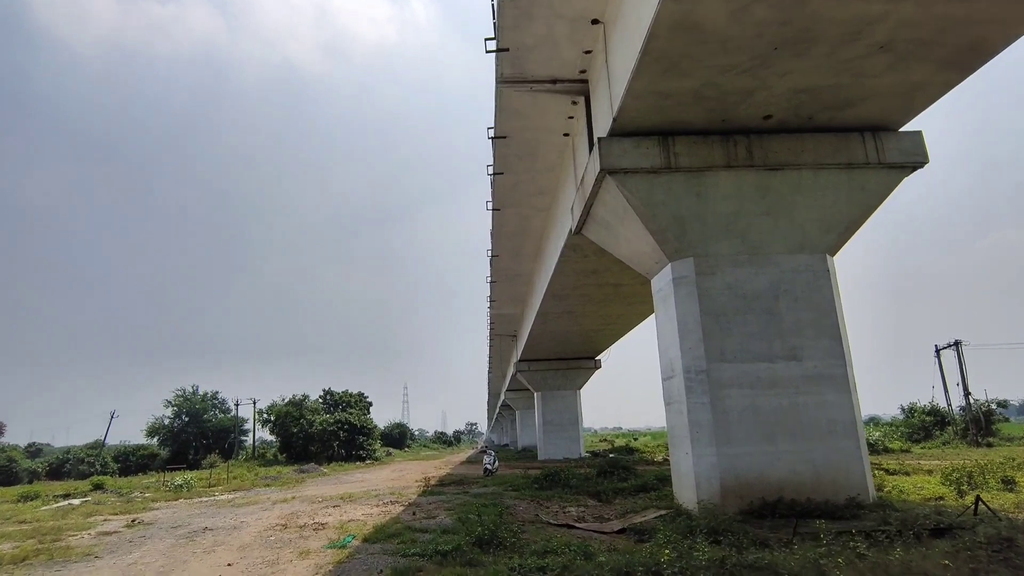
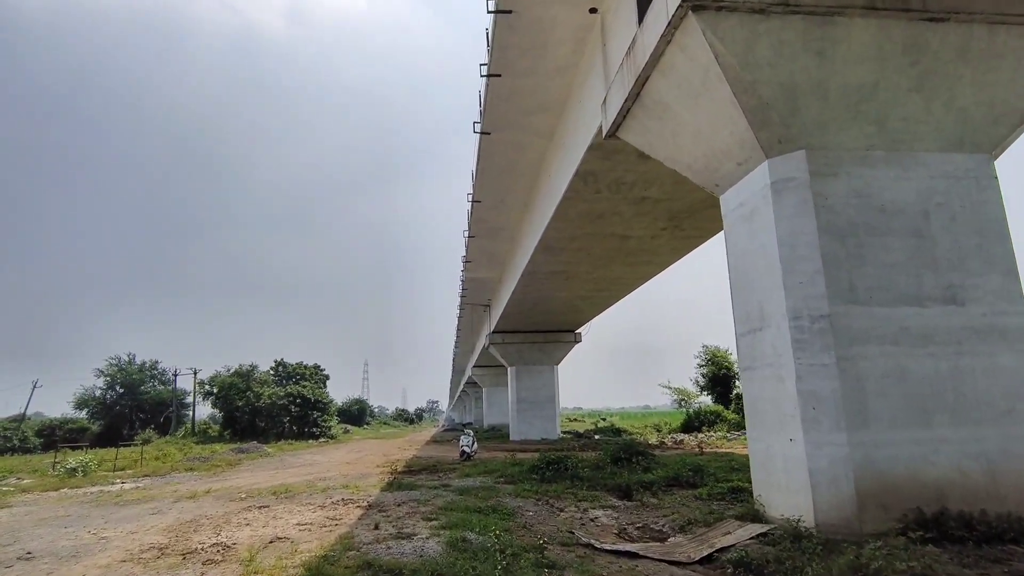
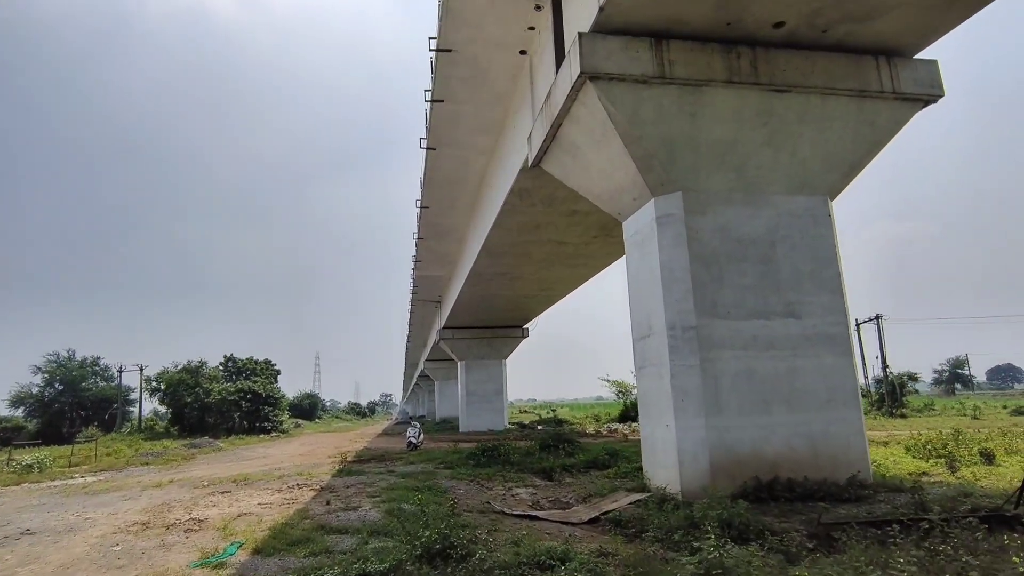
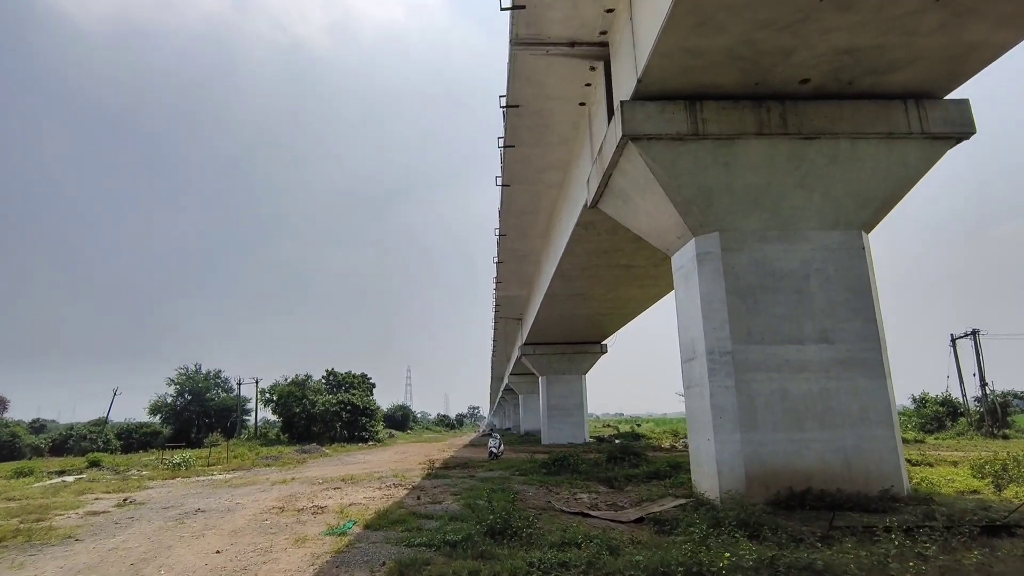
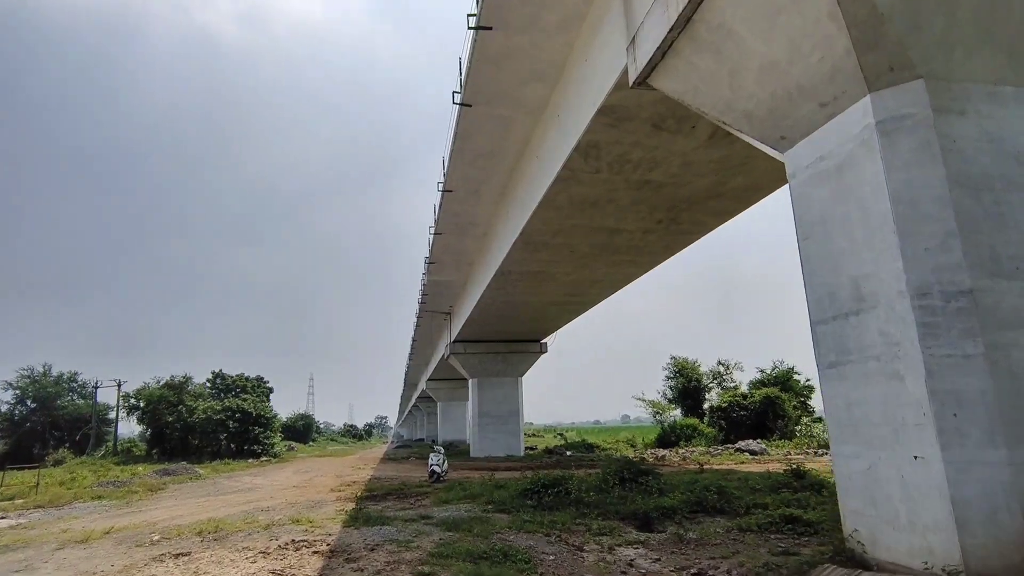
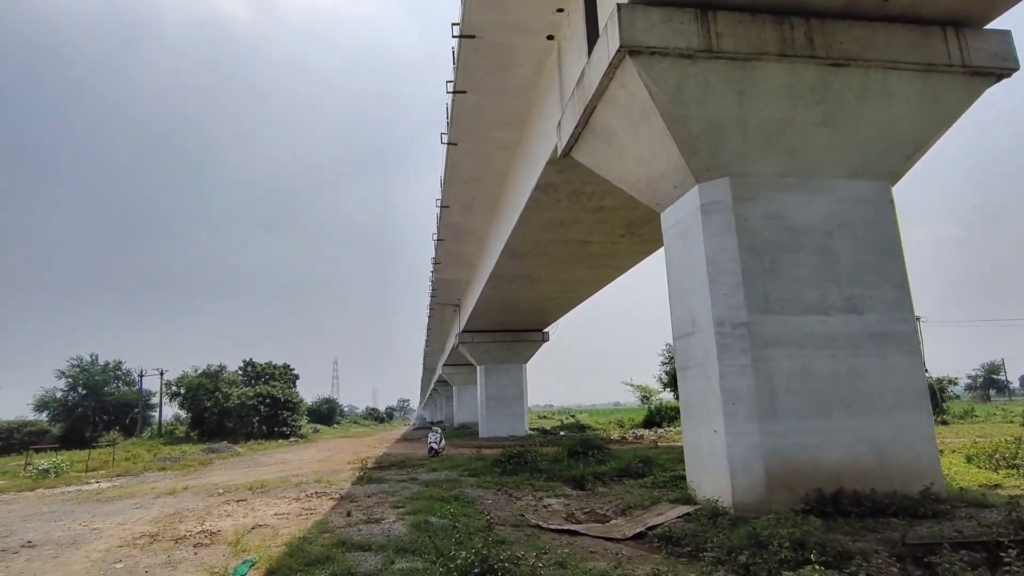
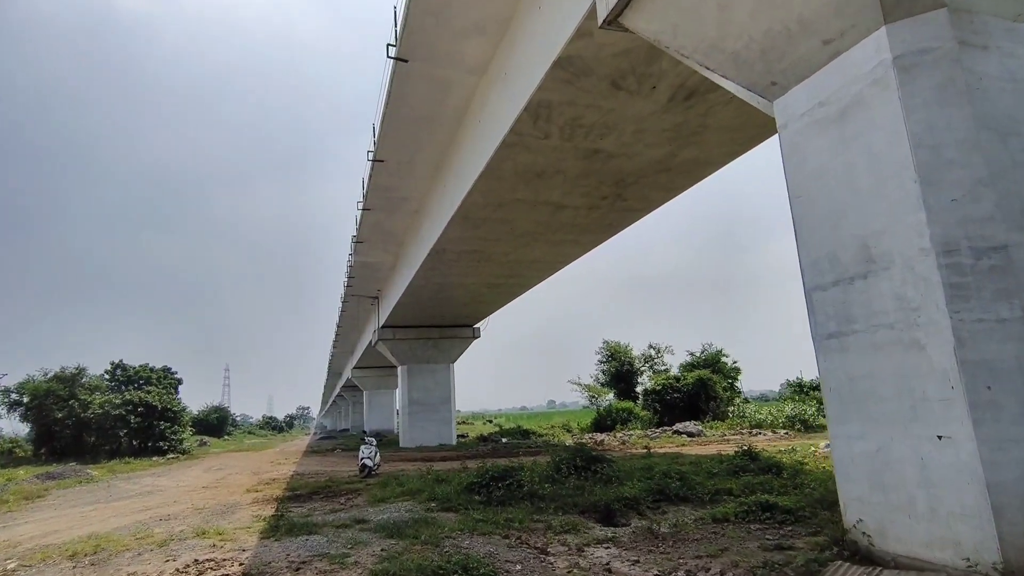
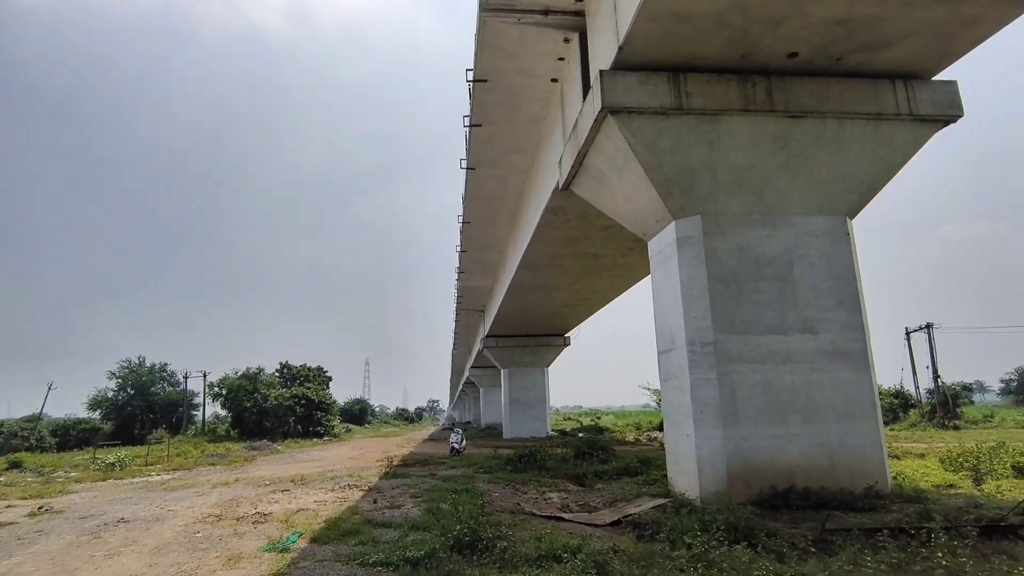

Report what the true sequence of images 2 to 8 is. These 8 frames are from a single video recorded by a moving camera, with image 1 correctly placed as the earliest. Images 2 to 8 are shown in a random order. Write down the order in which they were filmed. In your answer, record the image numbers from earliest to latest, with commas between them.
4, 8, 3, 6, 2, 5, 7
